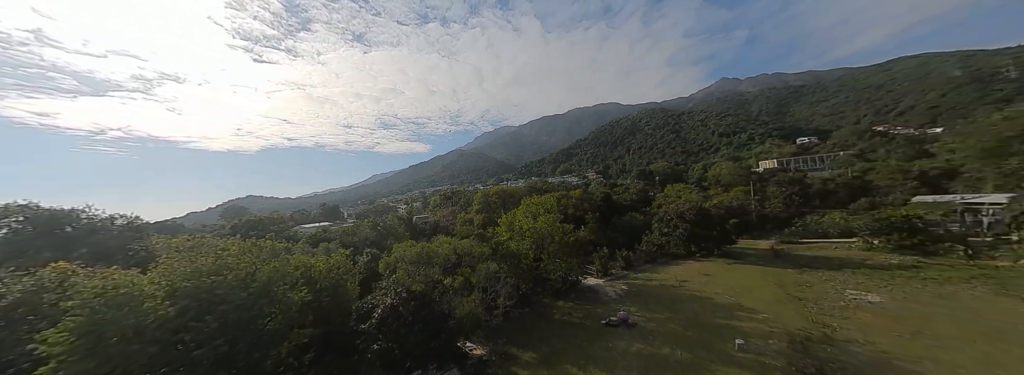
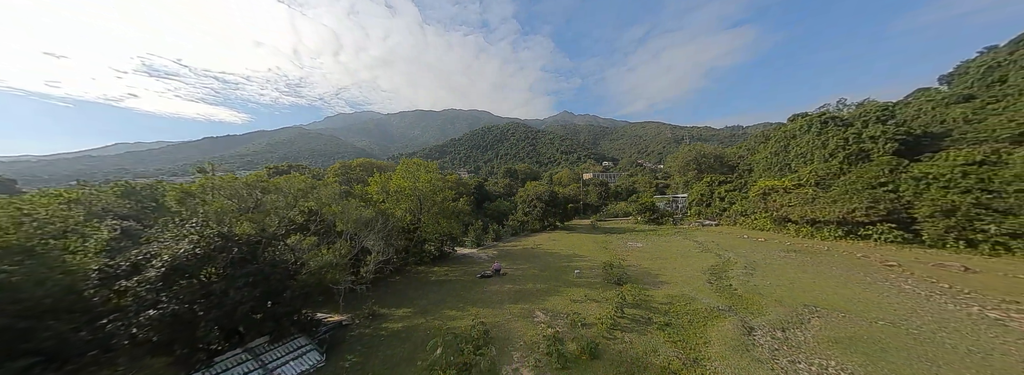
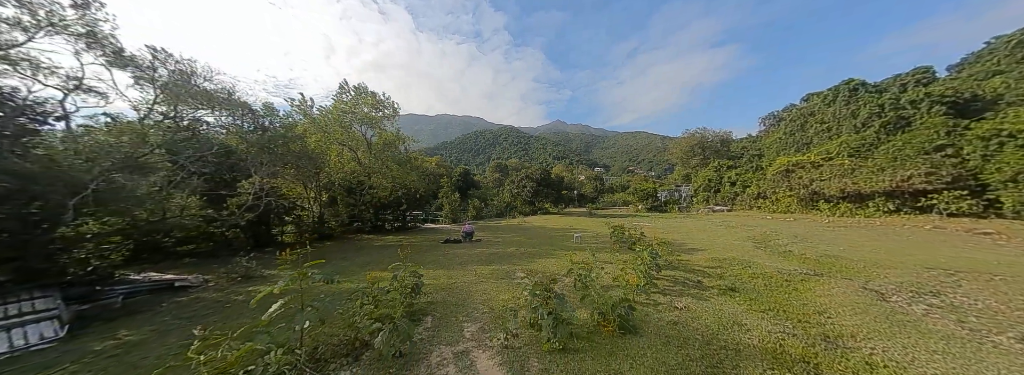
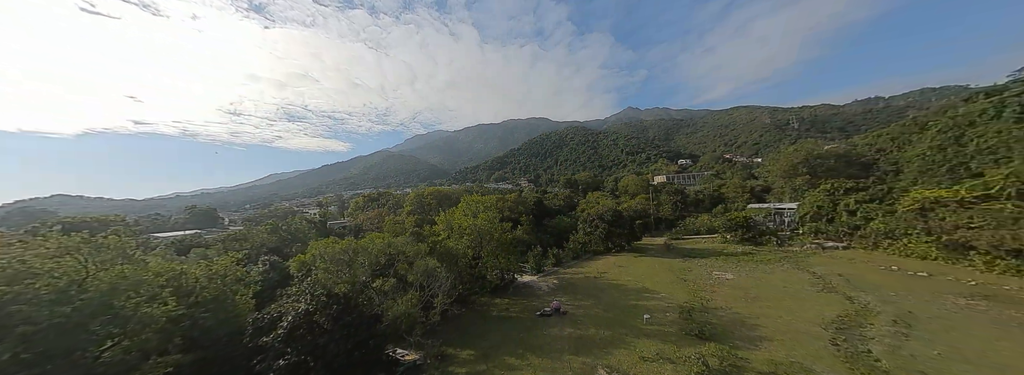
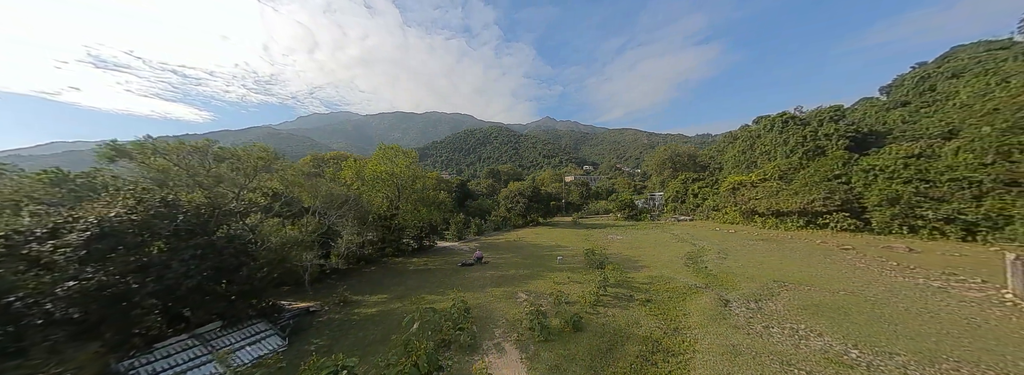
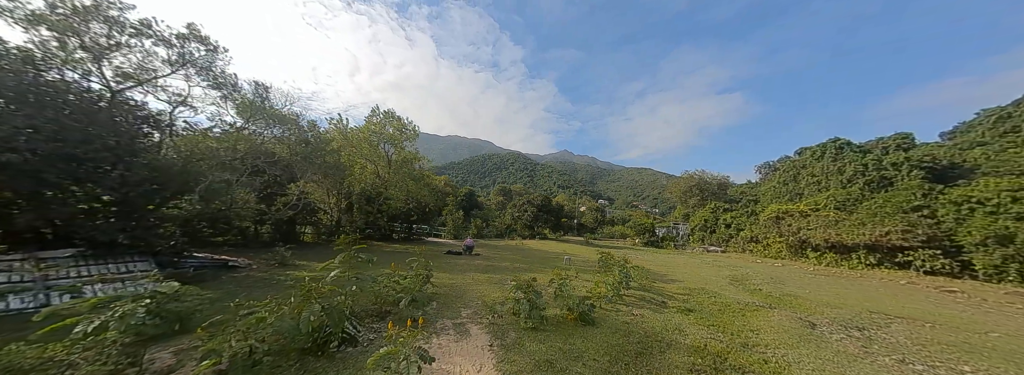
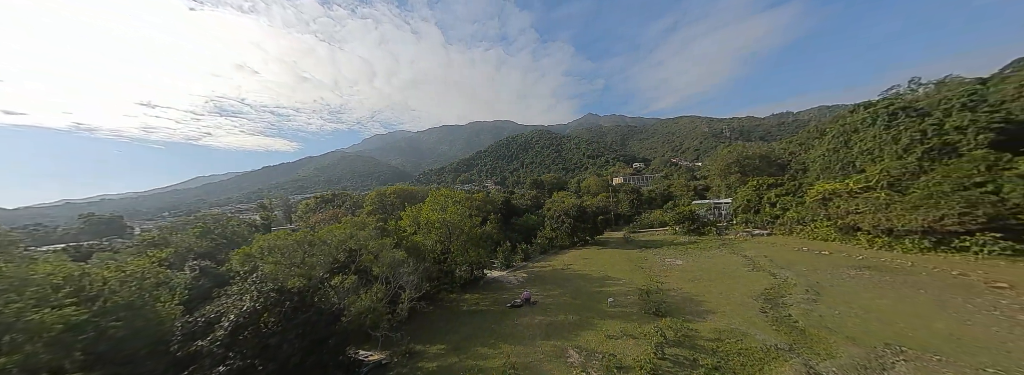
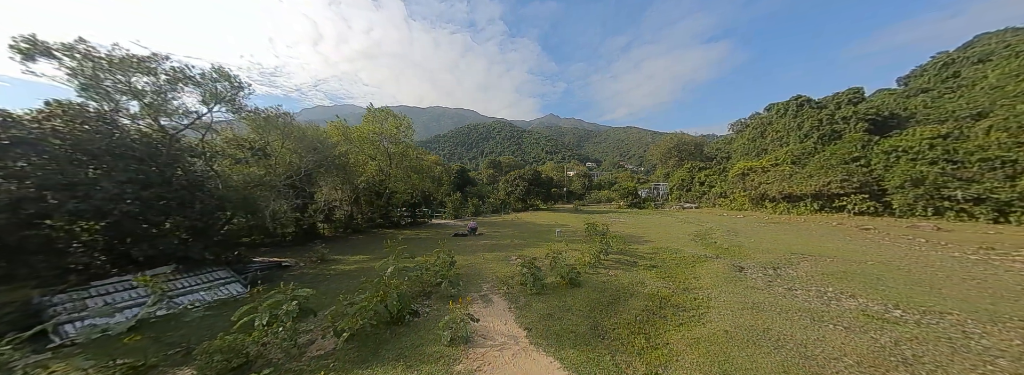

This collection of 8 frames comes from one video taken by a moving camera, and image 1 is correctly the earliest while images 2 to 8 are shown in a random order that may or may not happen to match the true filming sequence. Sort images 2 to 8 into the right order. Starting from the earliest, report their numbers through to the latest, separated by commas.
4, 7, 2, 5, 8, 6, 3
